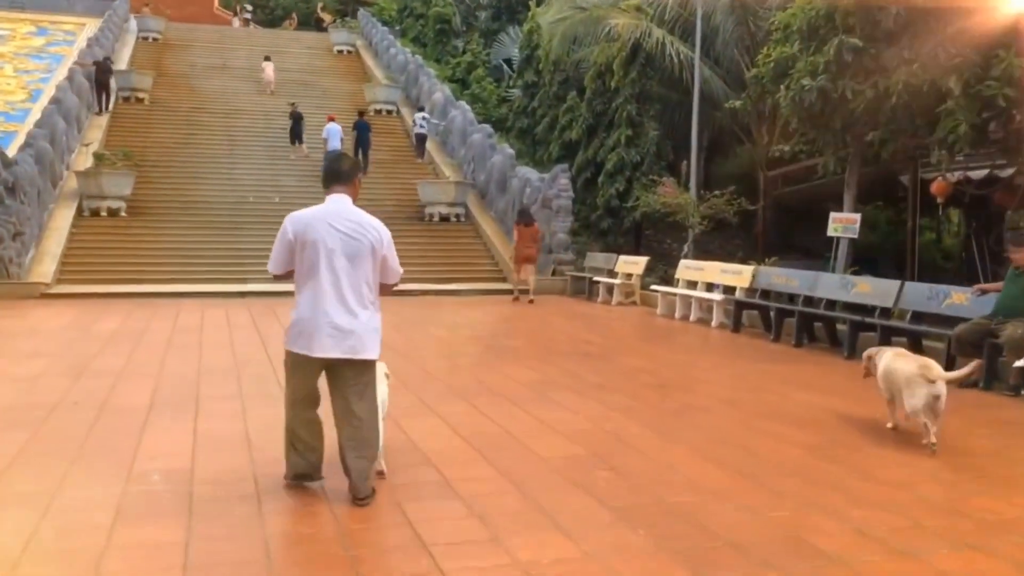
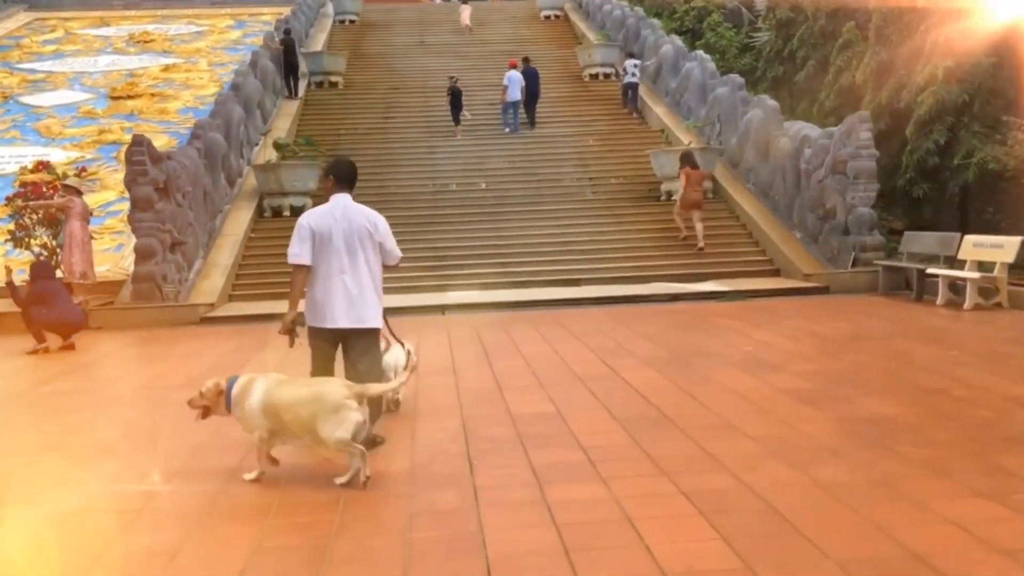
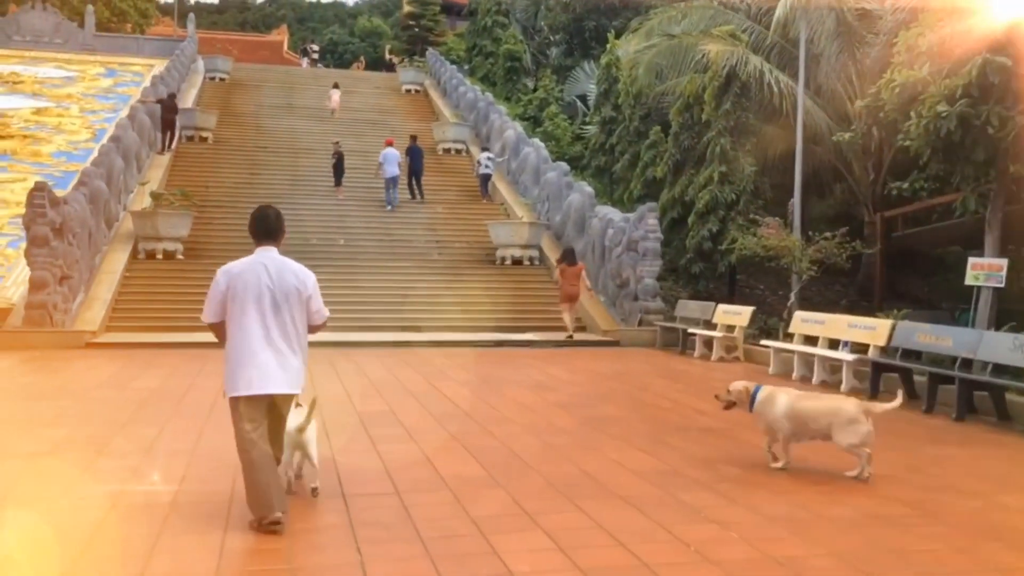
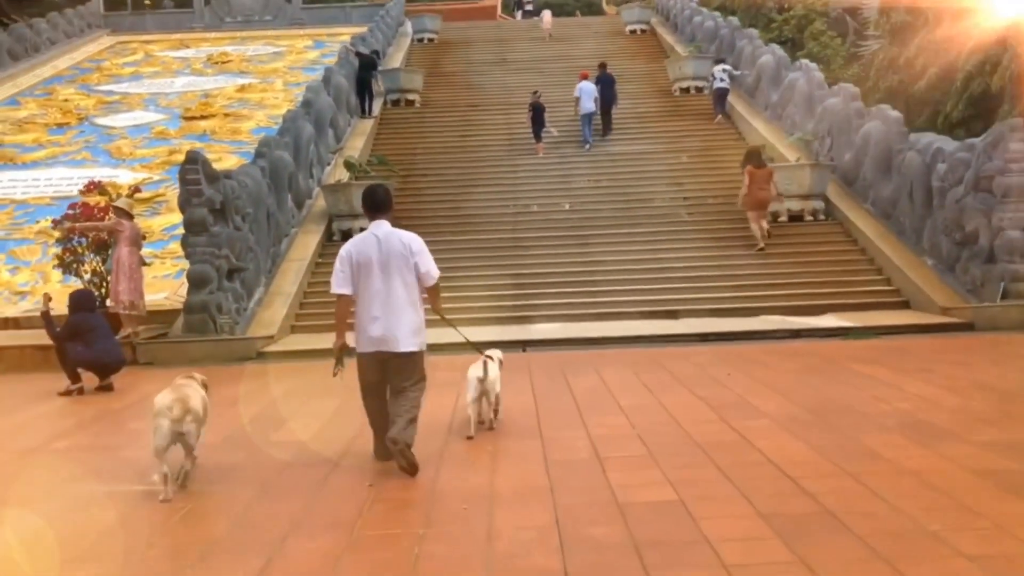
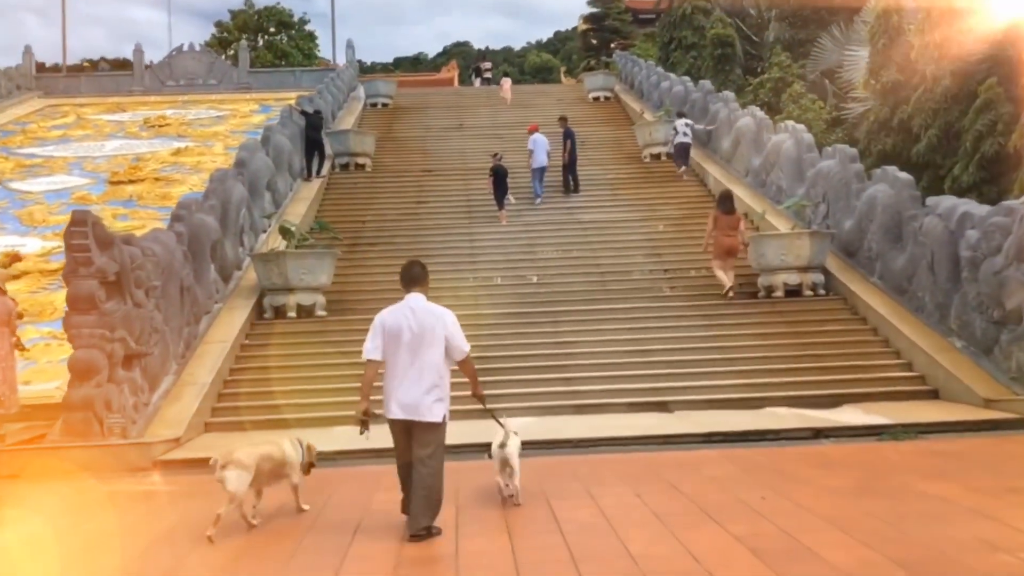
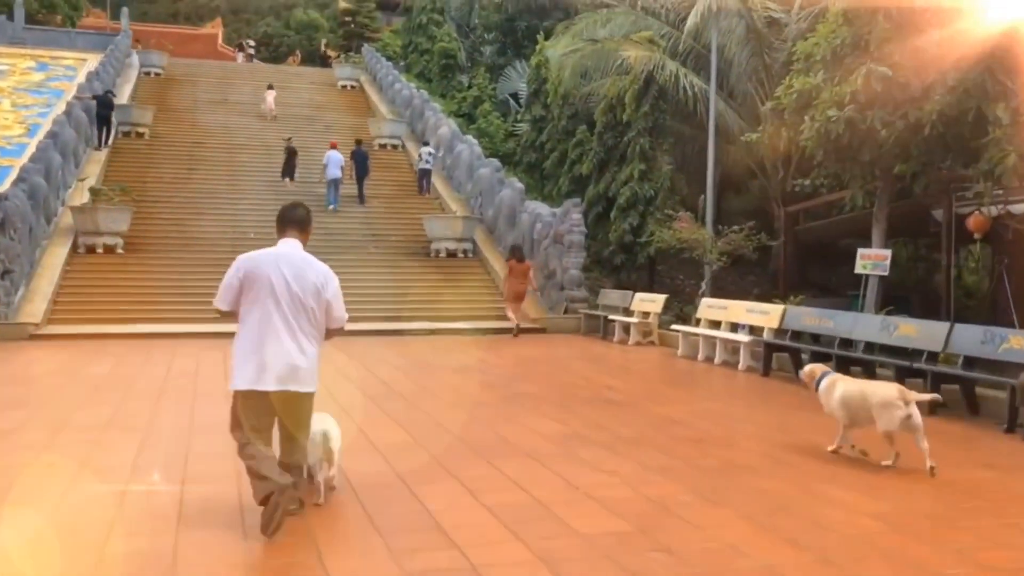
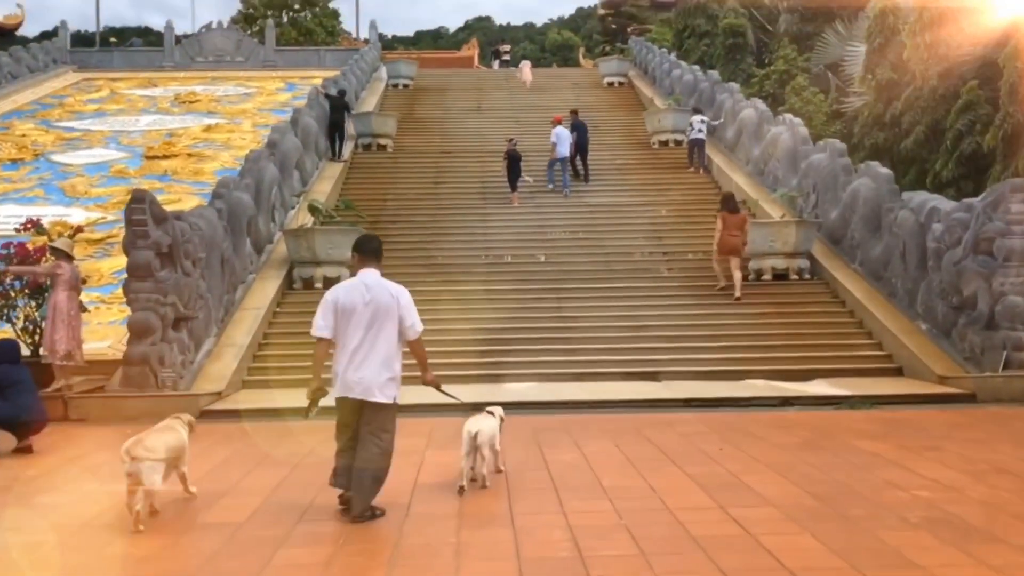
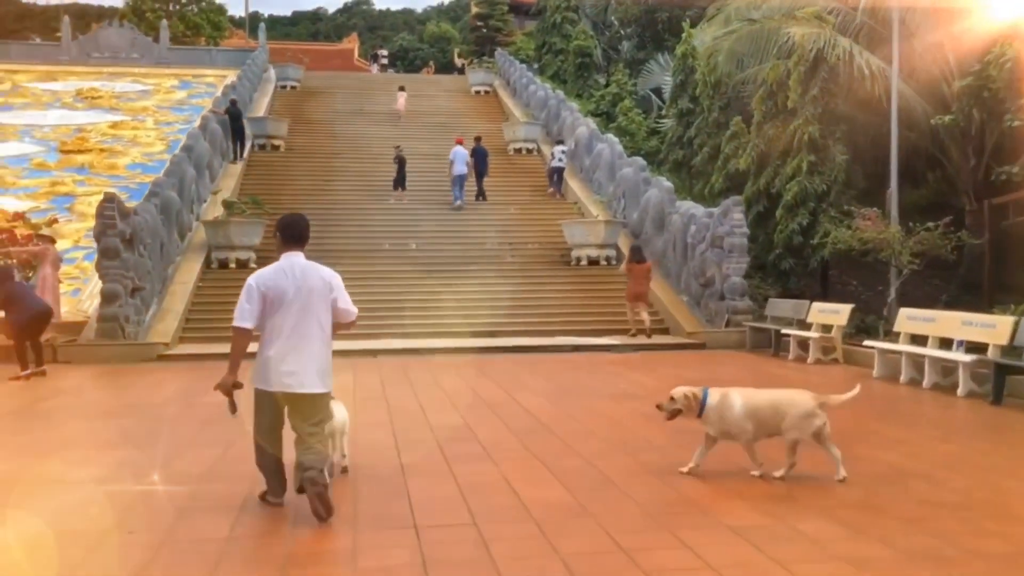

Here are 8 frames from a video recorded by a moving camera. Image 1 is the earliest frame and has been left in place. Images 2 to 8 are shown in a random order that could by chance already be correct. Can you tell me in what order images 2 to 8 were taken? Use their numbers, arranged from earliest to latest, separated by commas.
6, 3, 8, 2, 4, 7, 5
